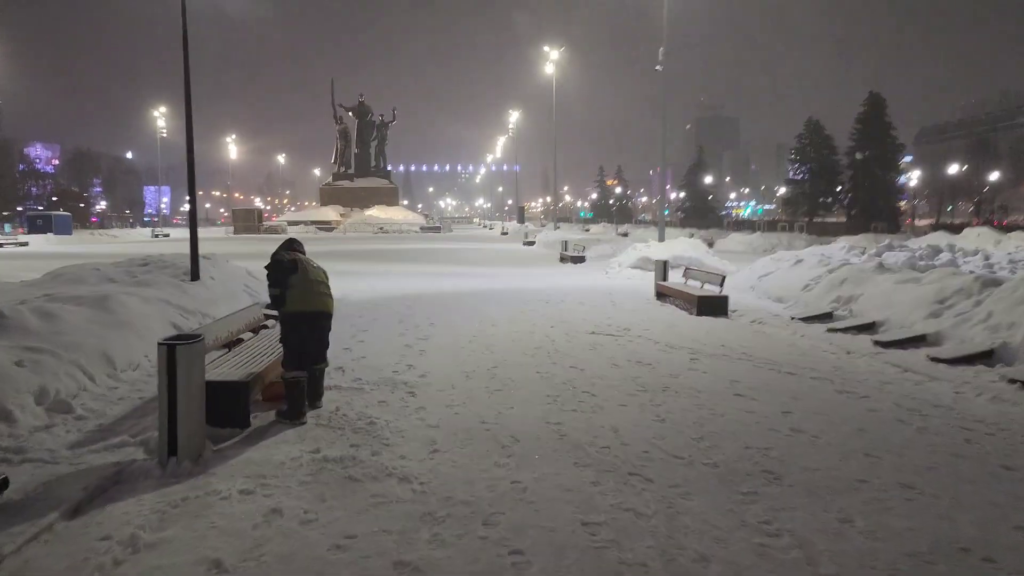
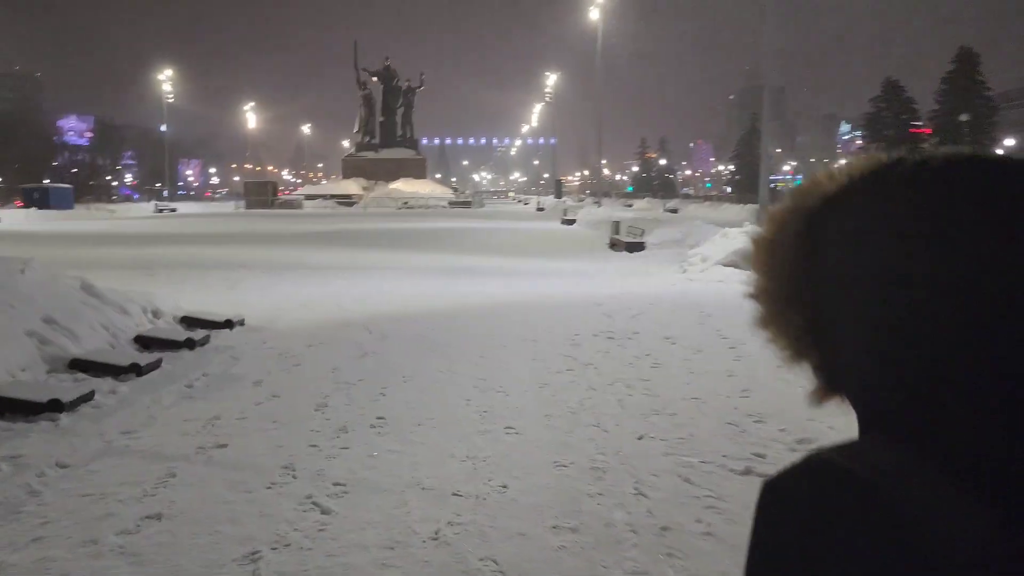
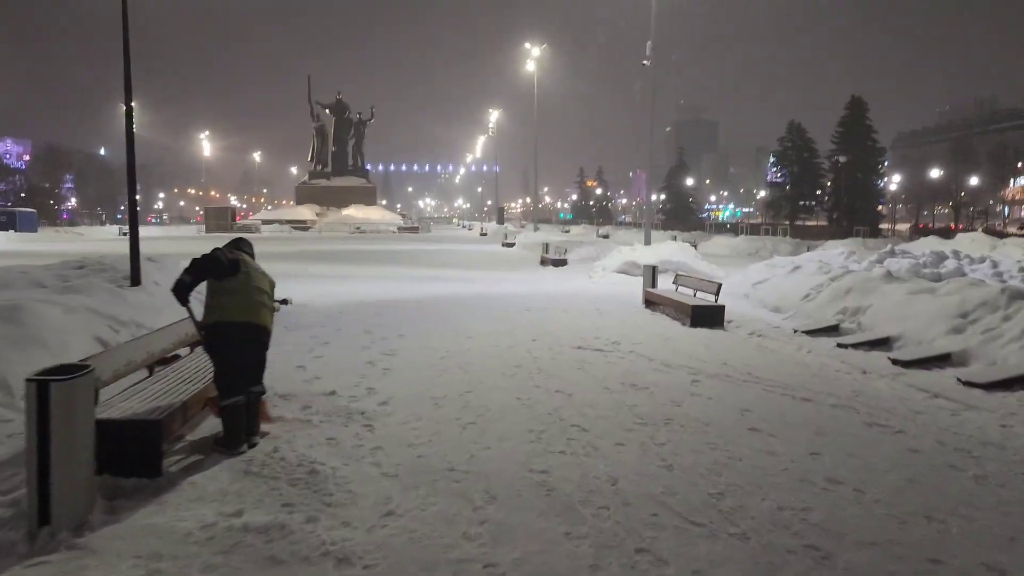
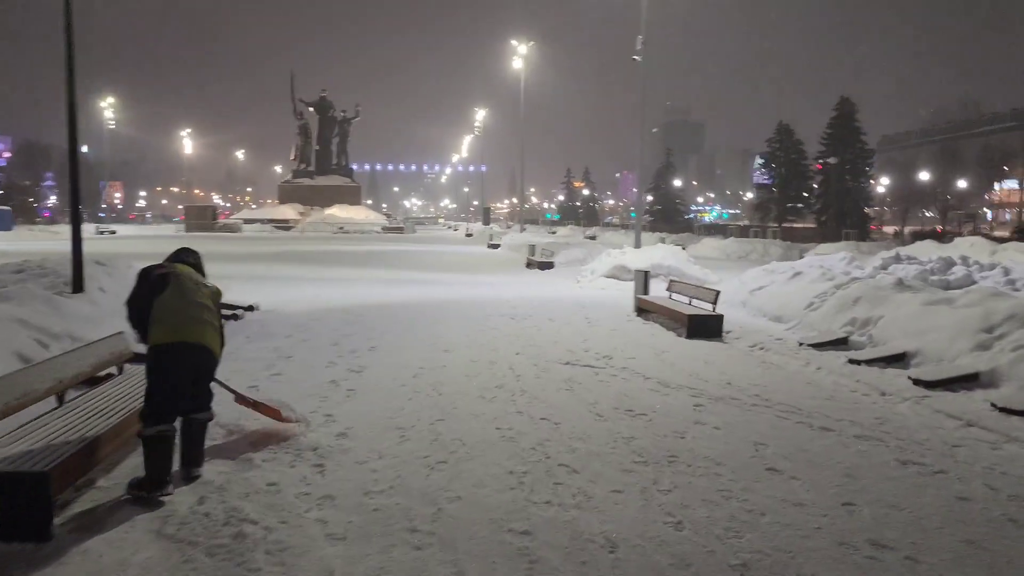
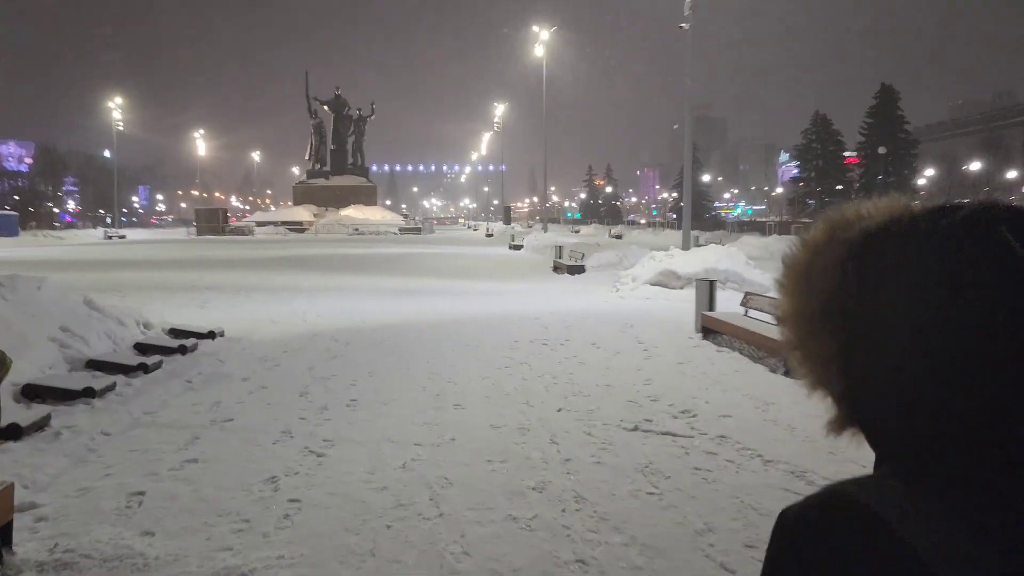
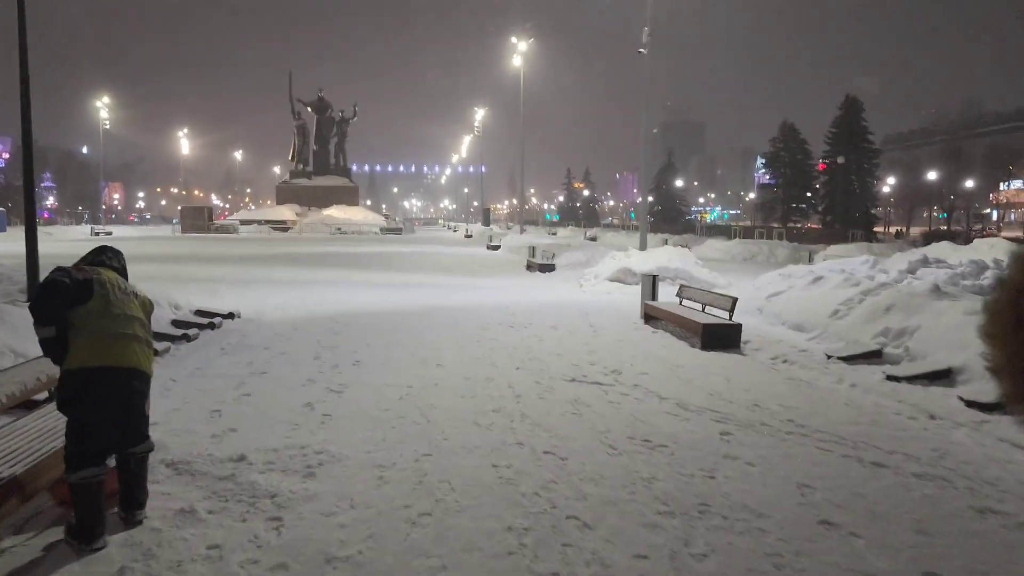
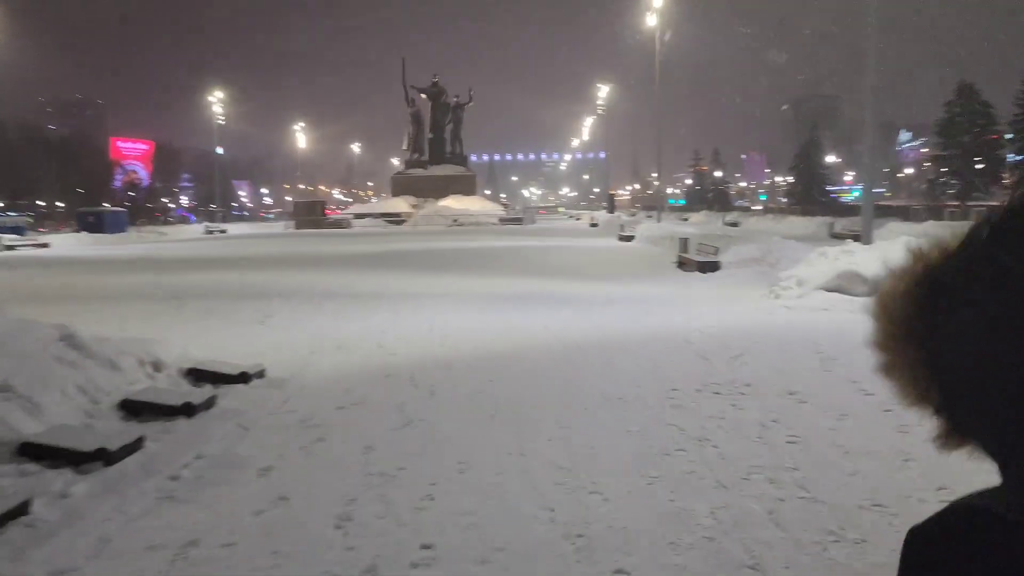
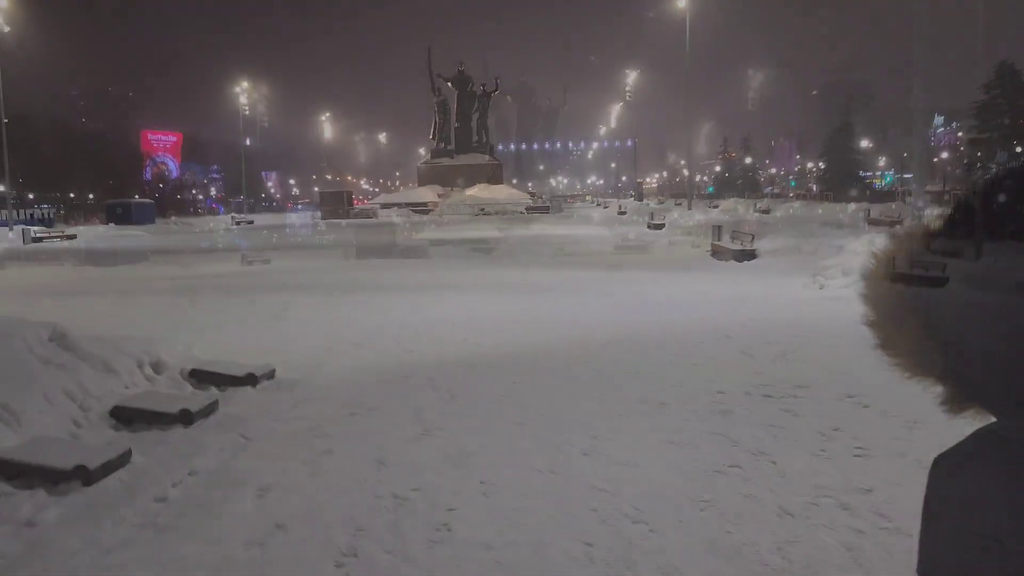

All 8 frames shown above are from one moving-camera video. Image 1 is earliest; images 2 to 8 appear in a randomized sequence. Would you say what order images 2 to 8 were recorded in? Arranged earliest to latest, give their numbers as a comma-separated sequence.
3, 4, 6, 5, 2, 7, 8
